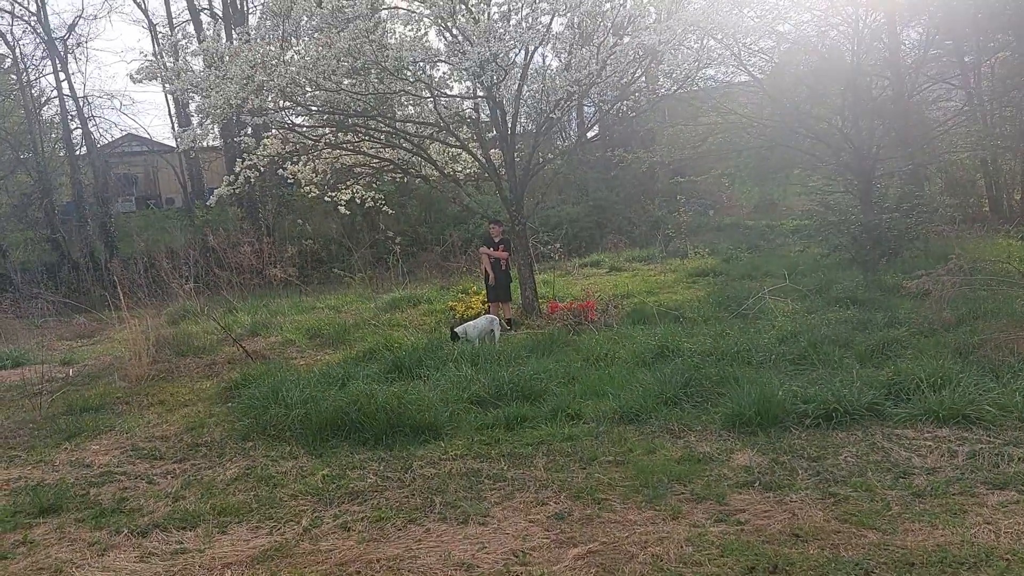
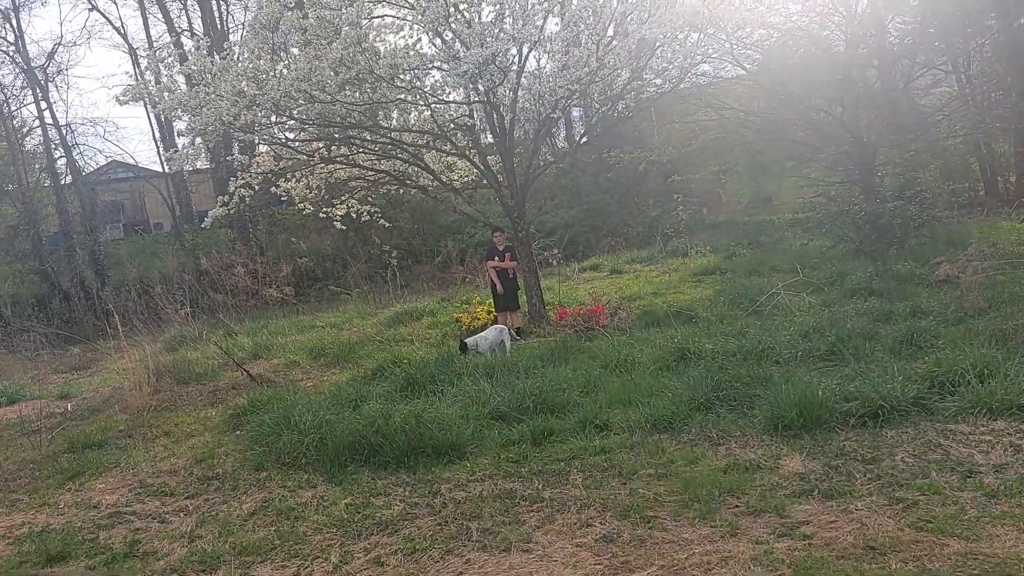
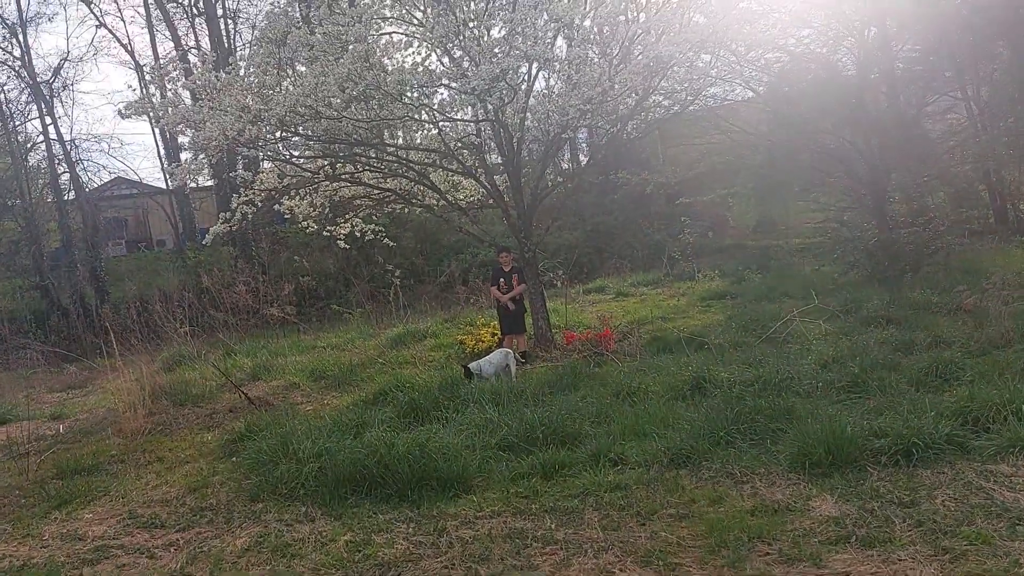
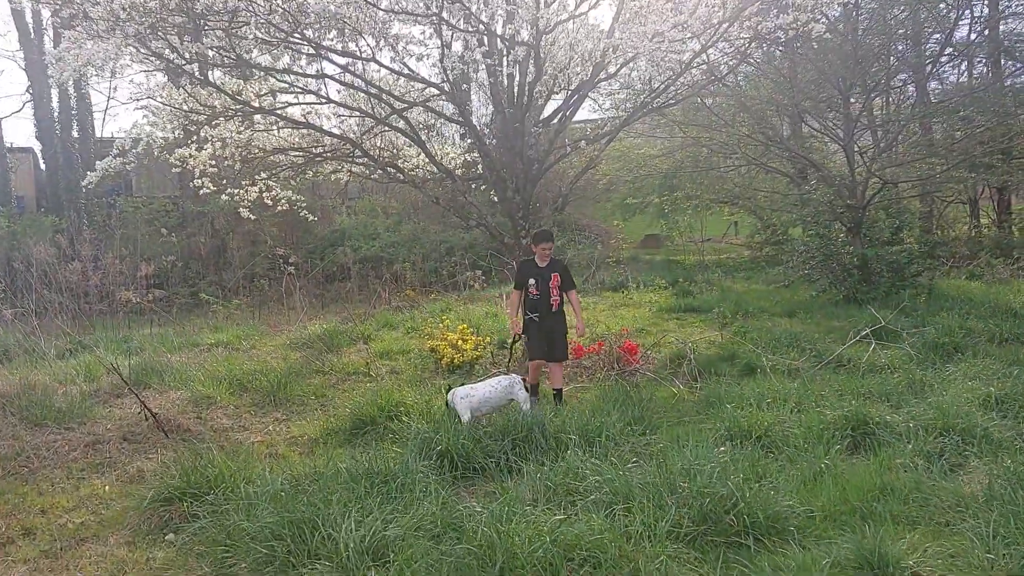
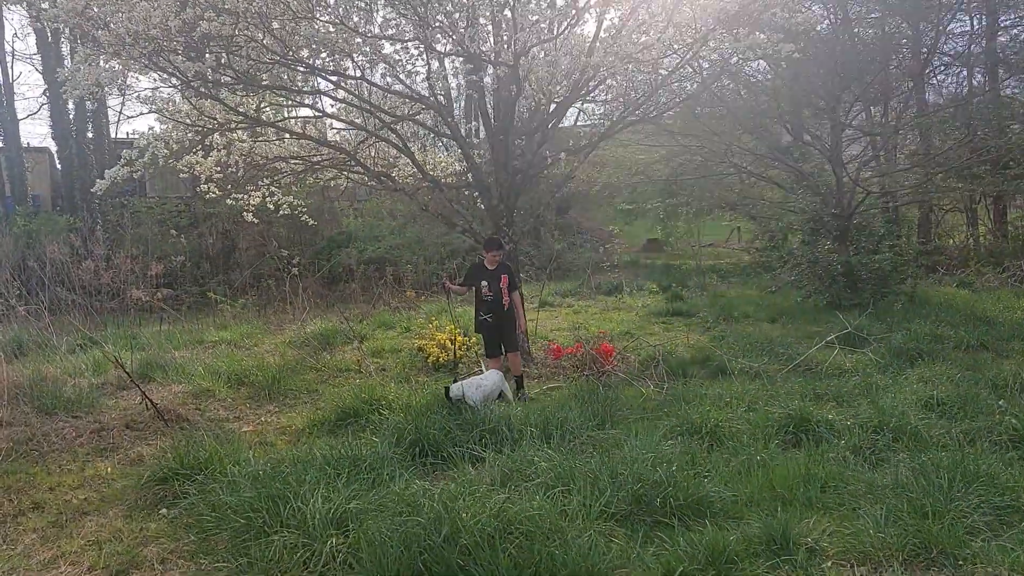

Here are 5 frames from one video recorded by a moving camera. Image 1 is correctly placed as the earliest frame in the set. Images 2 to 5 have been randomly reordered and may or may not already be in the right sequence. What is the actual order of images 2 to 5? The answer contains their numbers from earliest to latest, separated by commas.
2, 3, 5, 4
